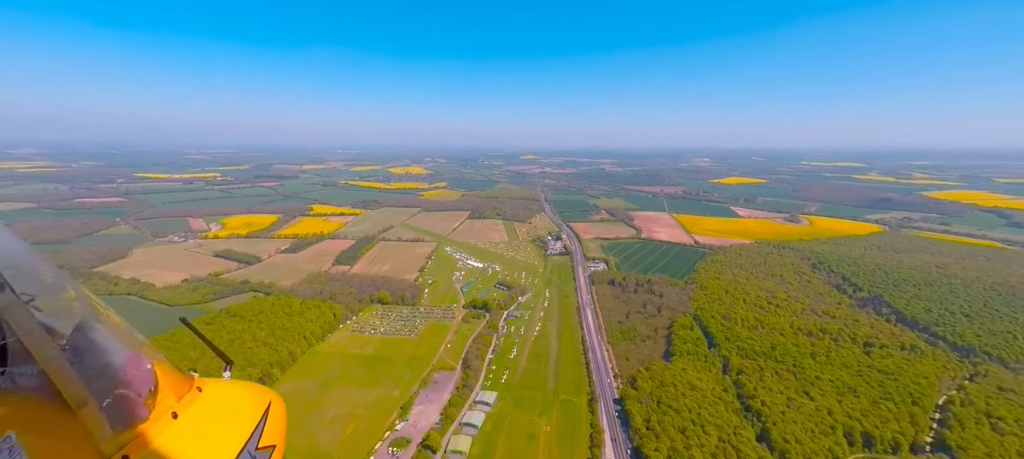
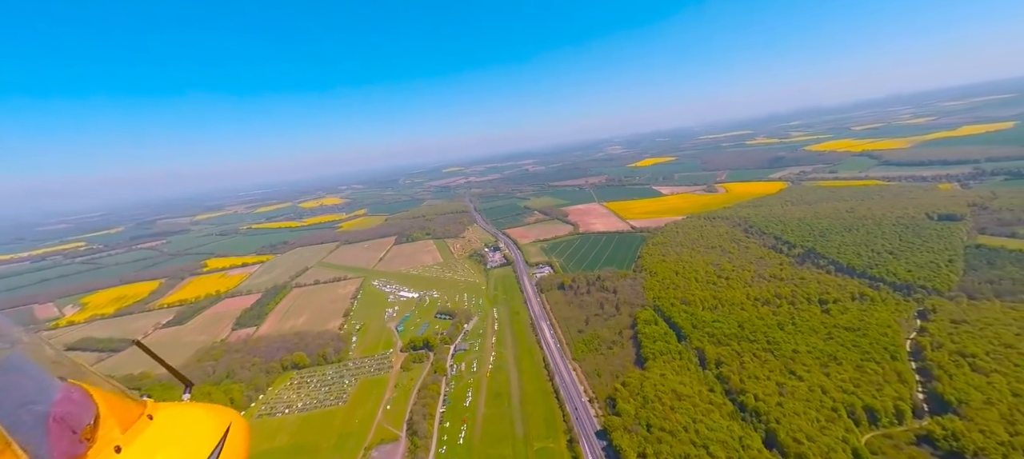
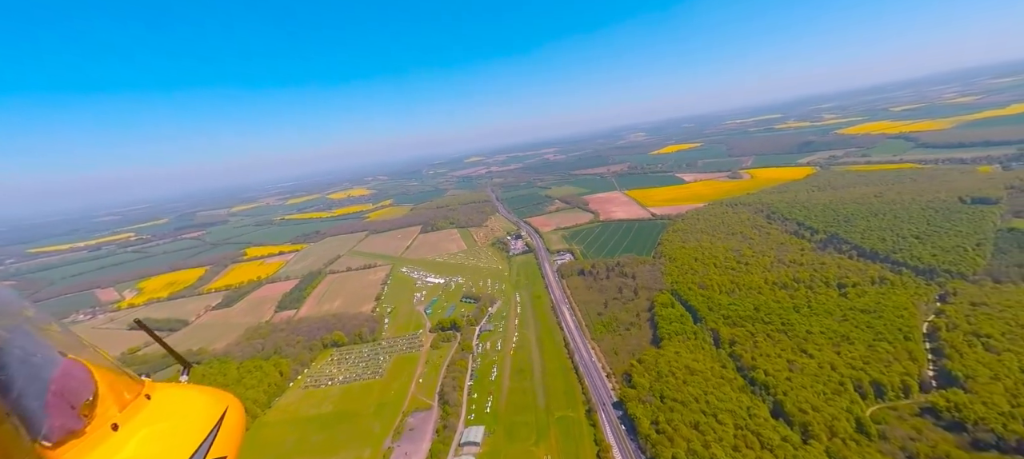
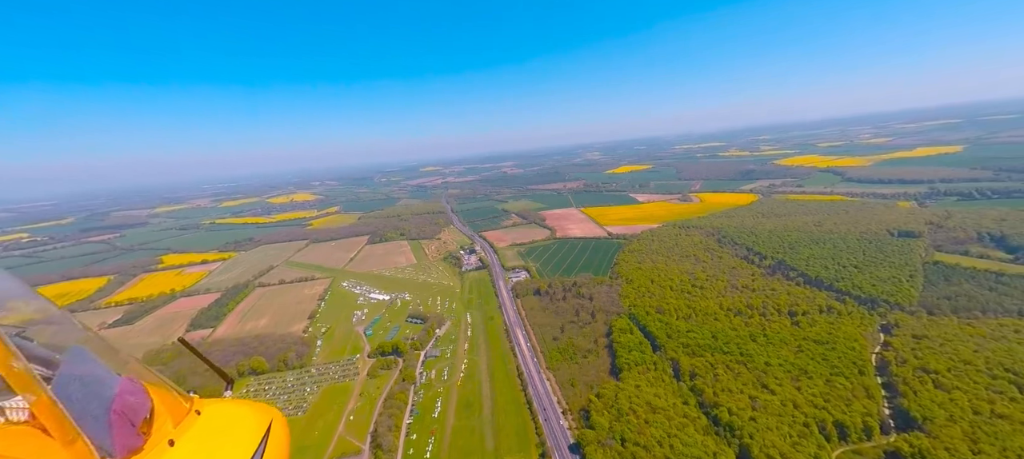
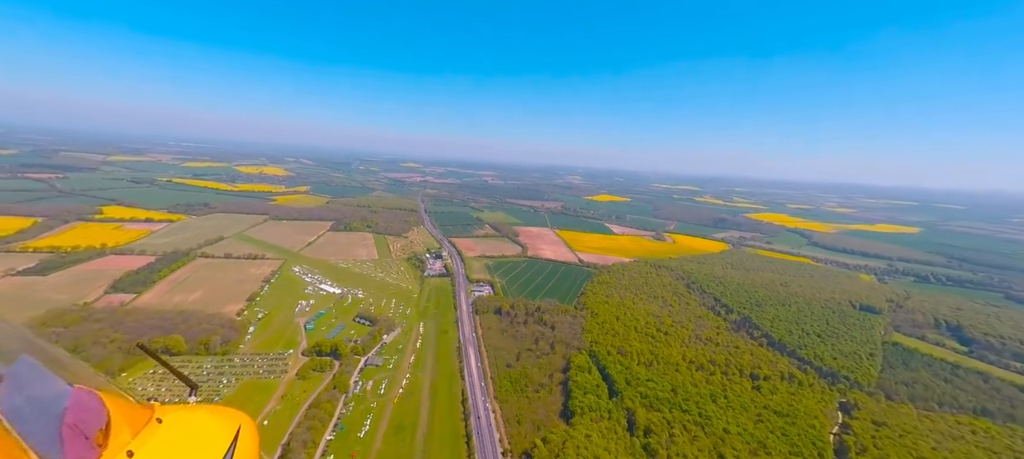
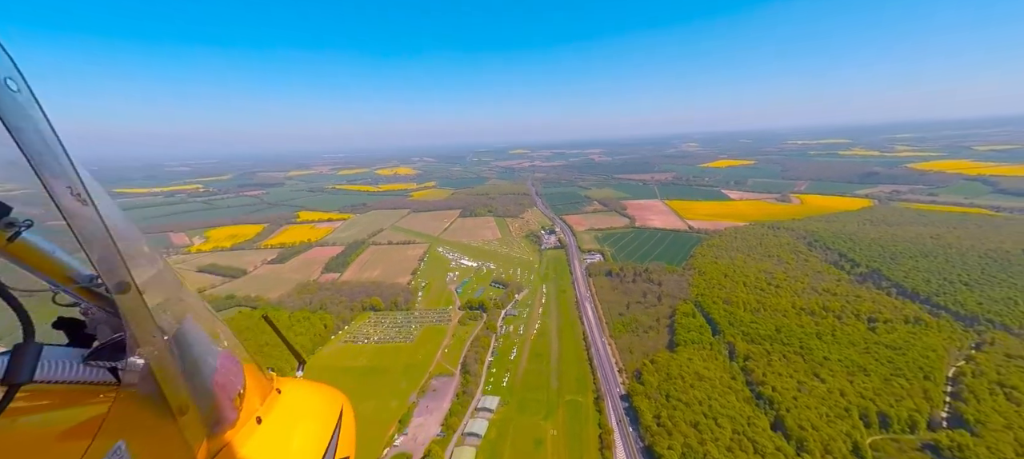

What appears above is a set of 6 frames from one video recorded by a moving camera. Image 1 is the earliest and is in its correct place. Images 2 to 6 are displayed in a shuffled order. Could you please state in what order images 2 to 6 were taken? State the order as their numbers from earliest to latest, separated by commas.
6, 3, 2, 4, 5
